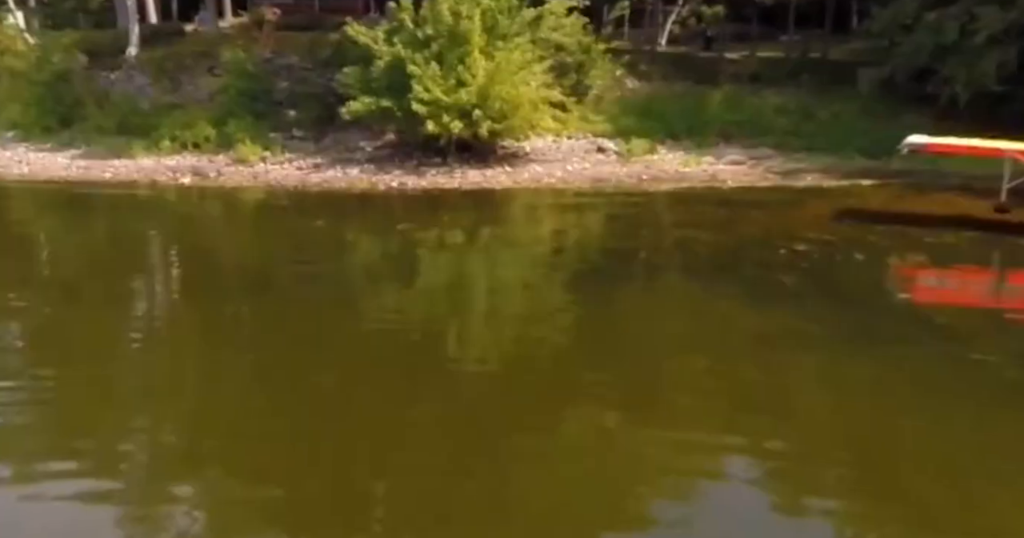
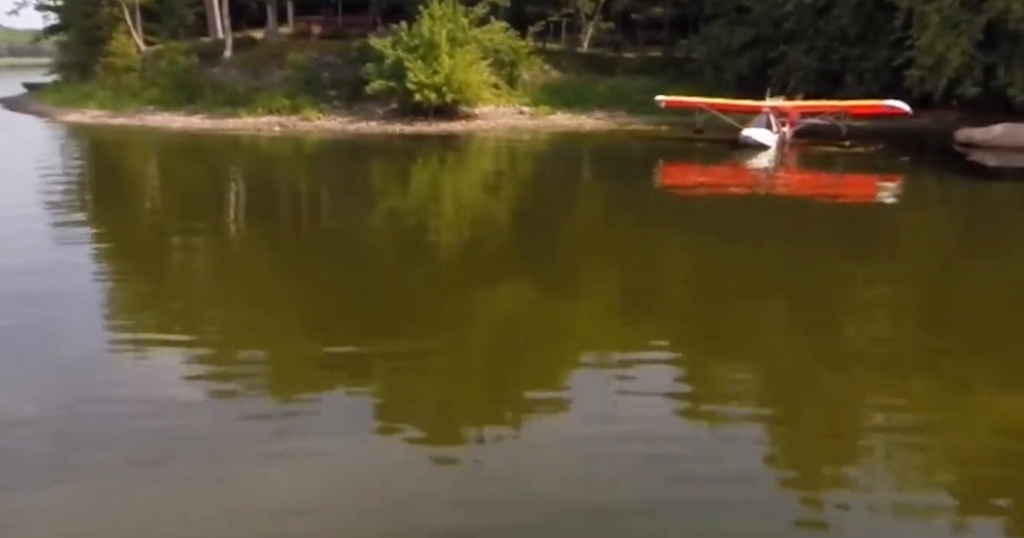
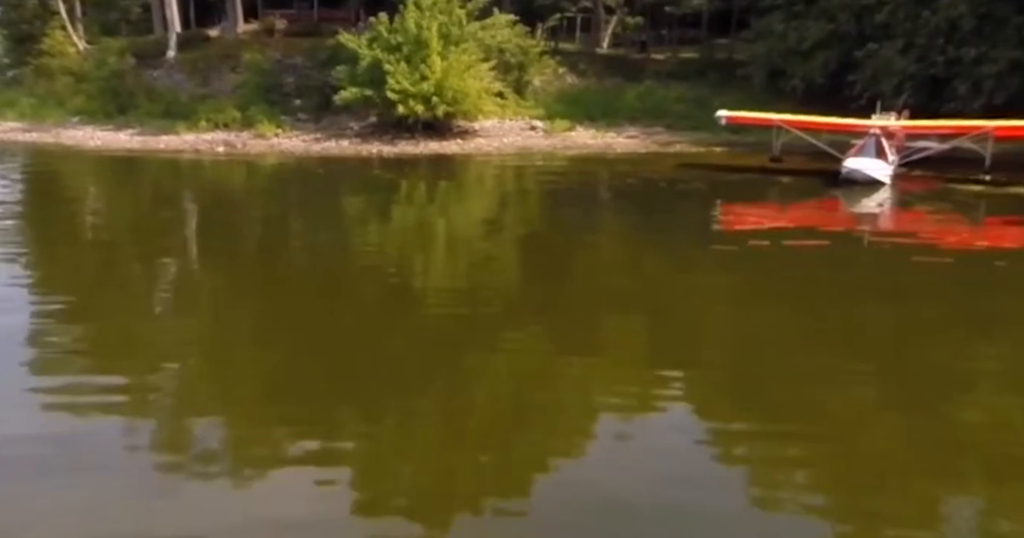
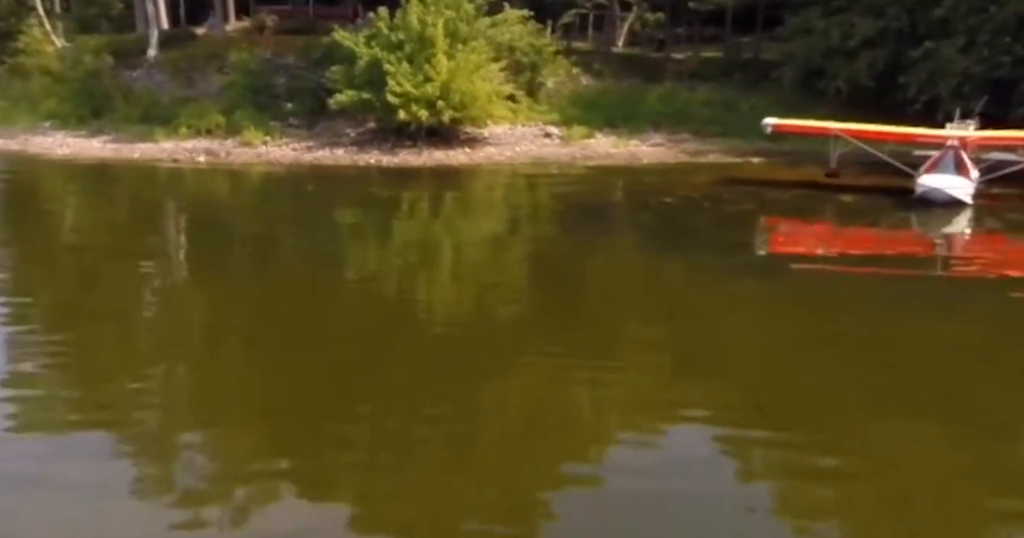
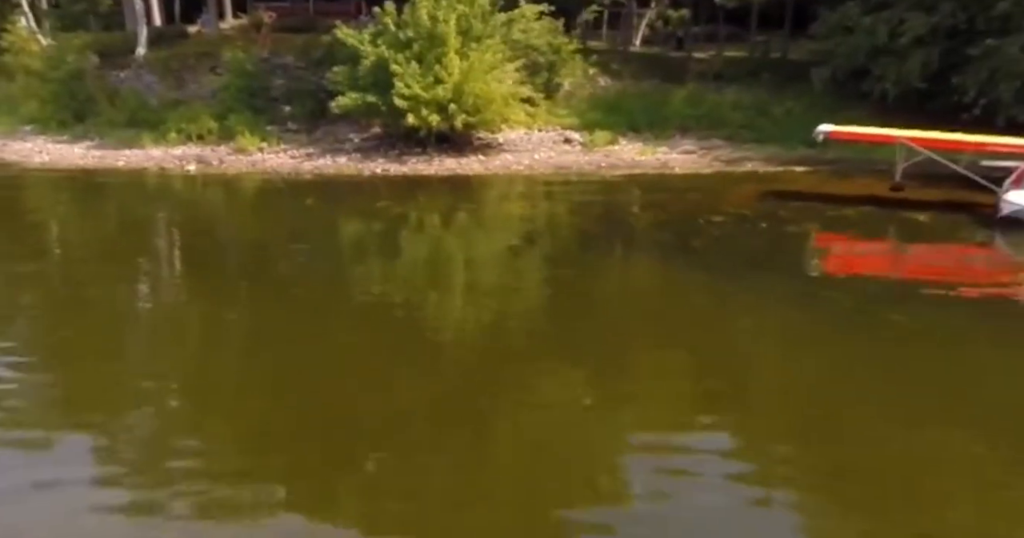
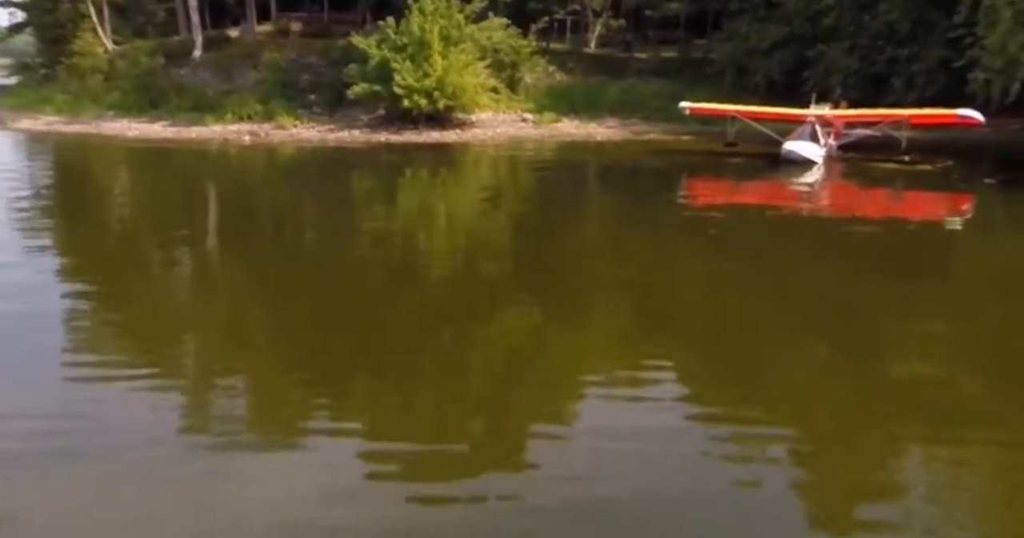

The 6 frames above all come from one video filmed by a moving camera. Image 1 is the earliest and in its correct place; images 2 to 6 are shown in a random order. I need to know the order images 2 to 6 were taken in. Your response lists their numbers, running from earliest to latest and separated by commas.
5, 4, 3, 6, 2
